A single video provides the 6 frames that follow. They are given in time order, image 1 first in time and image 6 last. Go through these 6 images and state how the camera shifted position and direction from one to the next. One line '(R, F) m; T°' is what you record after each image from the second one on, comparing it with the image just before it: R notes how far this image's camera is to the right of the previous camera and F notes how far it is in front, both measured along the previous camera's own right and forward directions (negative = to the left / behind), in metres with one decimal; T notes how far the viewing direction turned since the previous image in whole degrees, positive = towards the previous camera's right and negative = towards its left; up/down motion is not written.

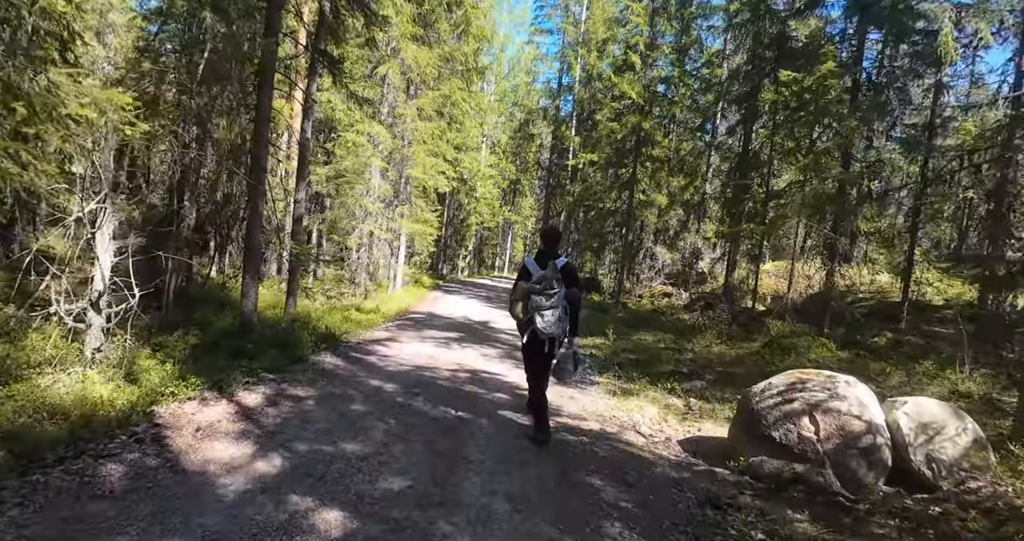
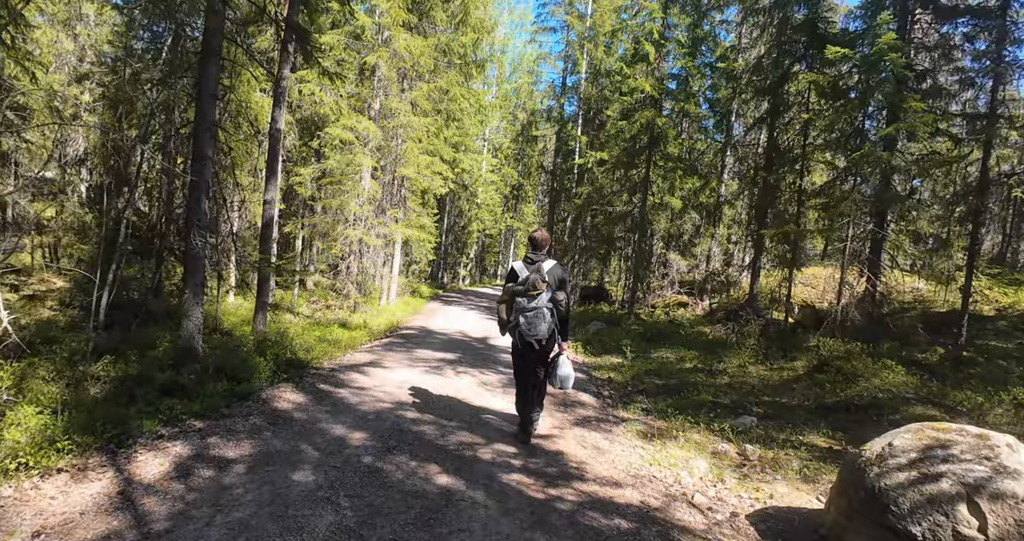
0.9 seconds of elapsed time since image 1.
(0.0, +1.7) m; 0°
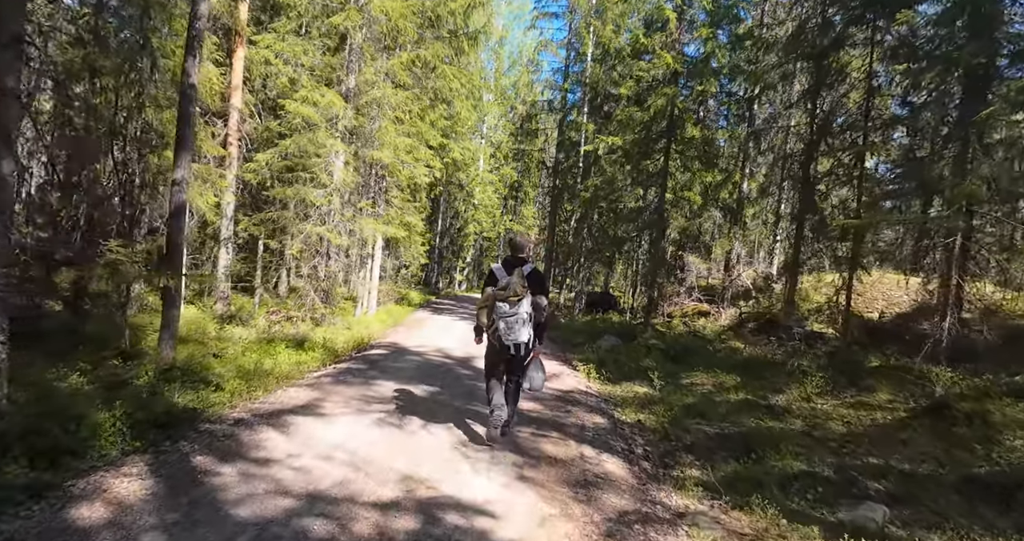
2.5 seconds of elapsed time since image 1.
(+0.1, +2.7) m; 0°
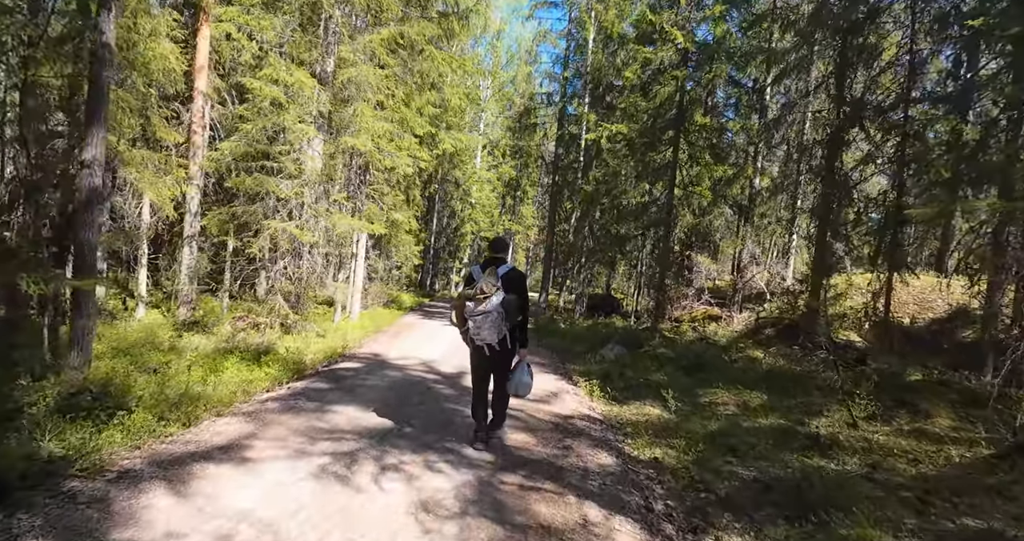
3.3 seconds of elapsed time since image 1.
(+0.2, +1.5) m; 0°
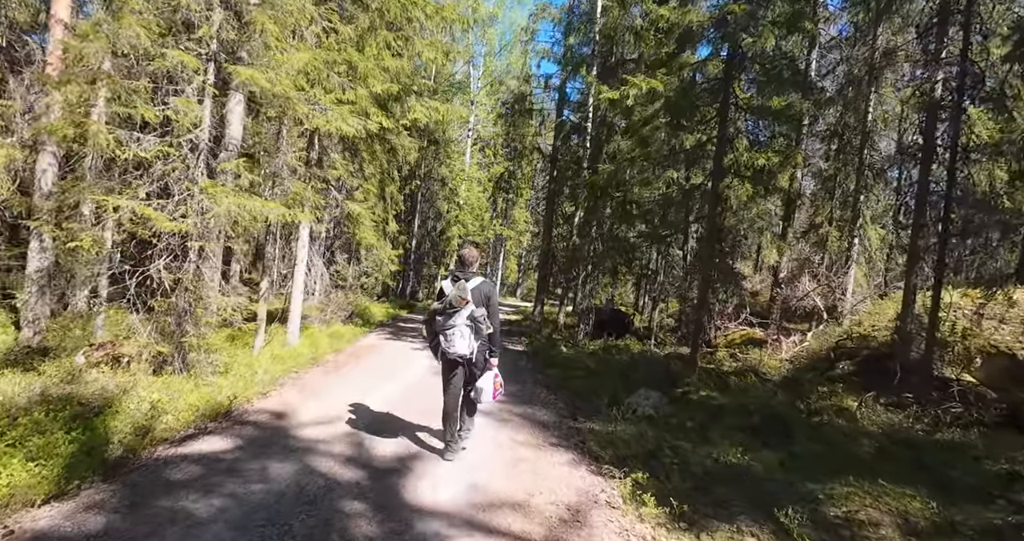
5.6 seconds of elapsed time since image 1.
(0.0, +3.9) m; +1°
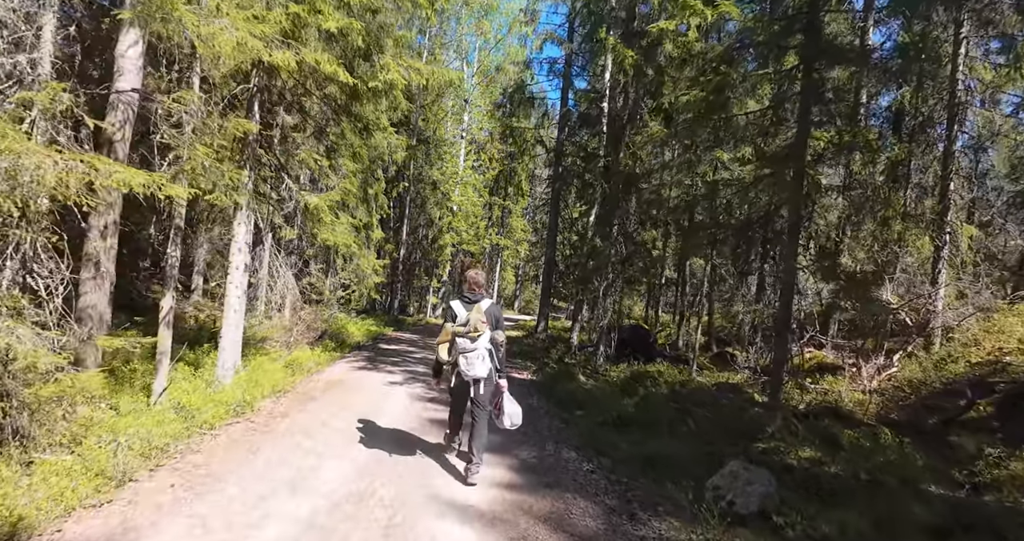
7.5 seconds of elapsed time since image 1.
(-0.2, +3.1) m; +1°
